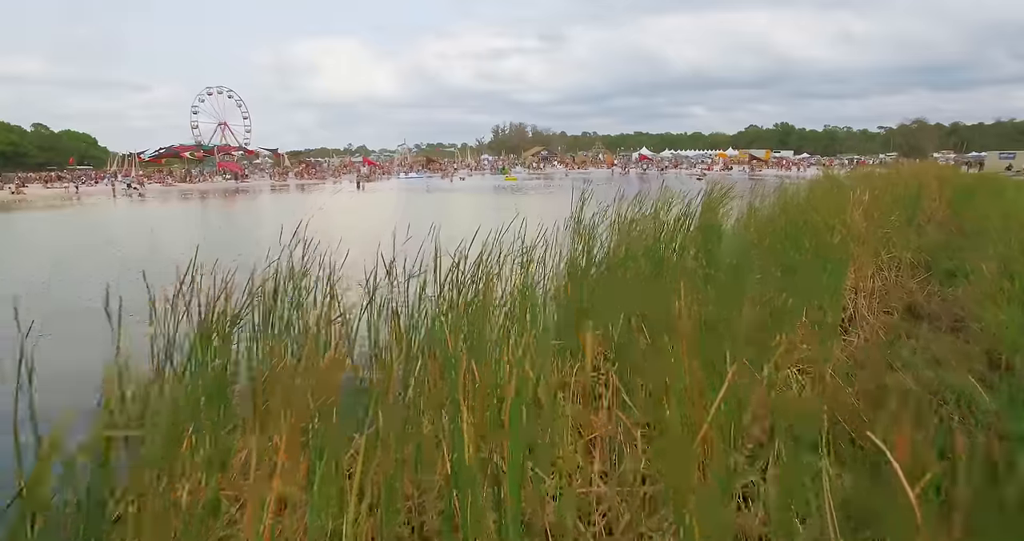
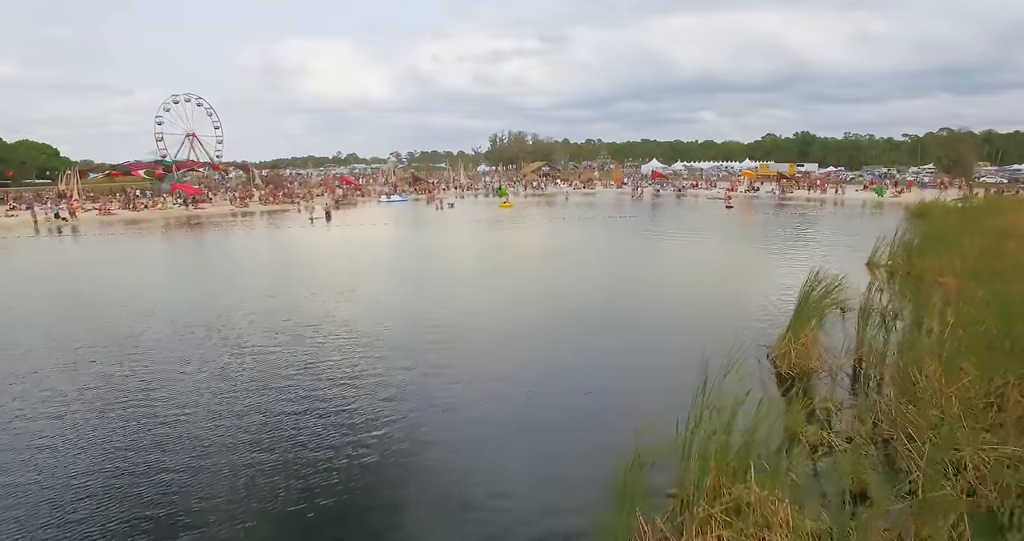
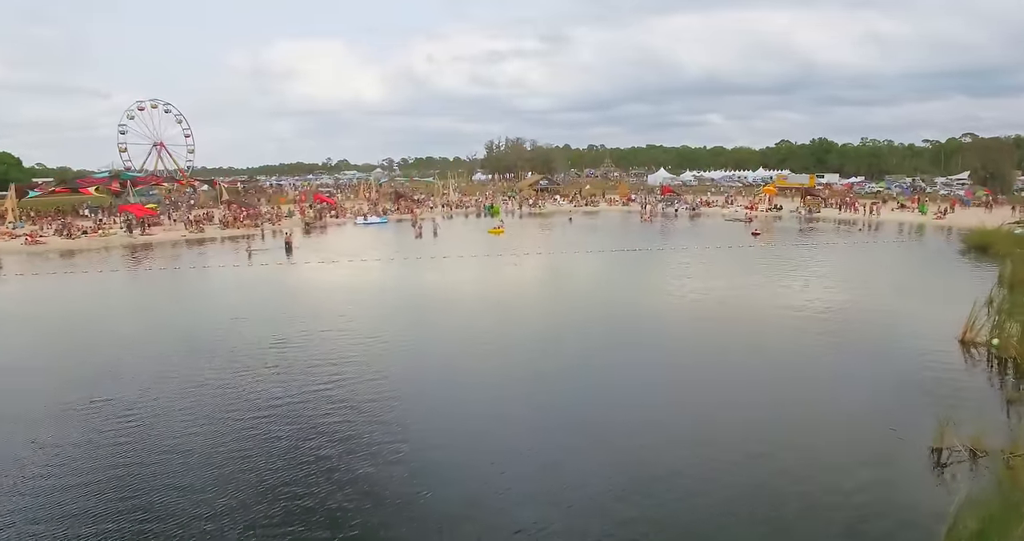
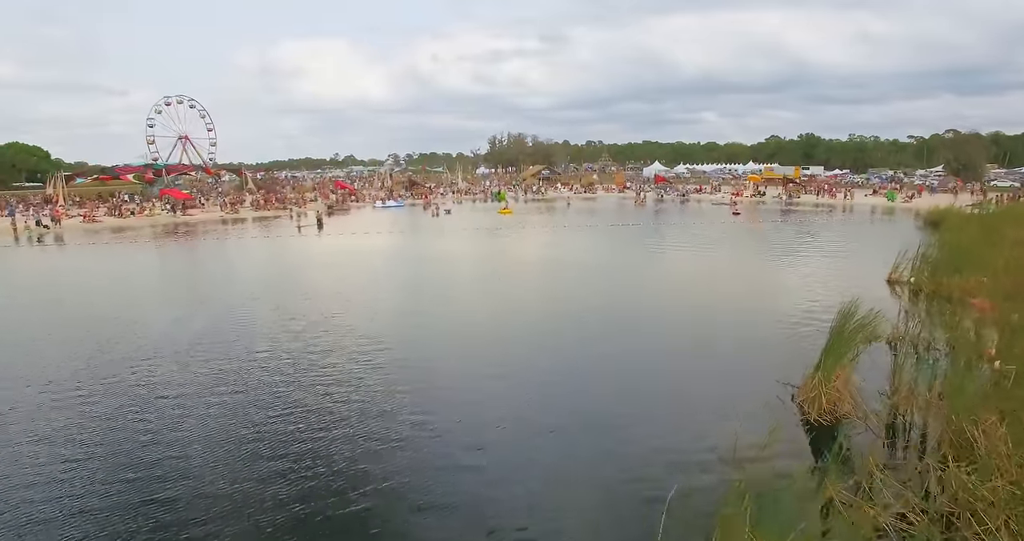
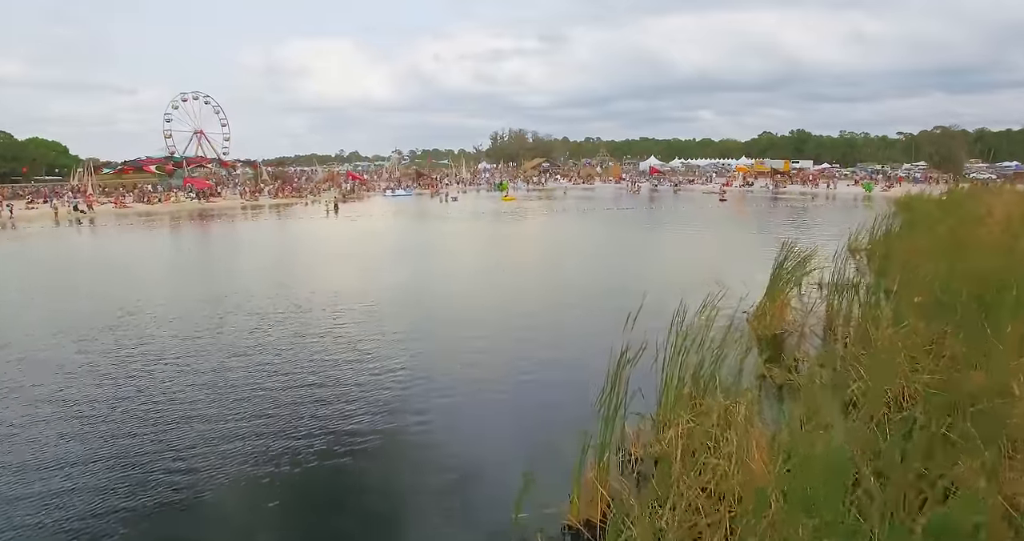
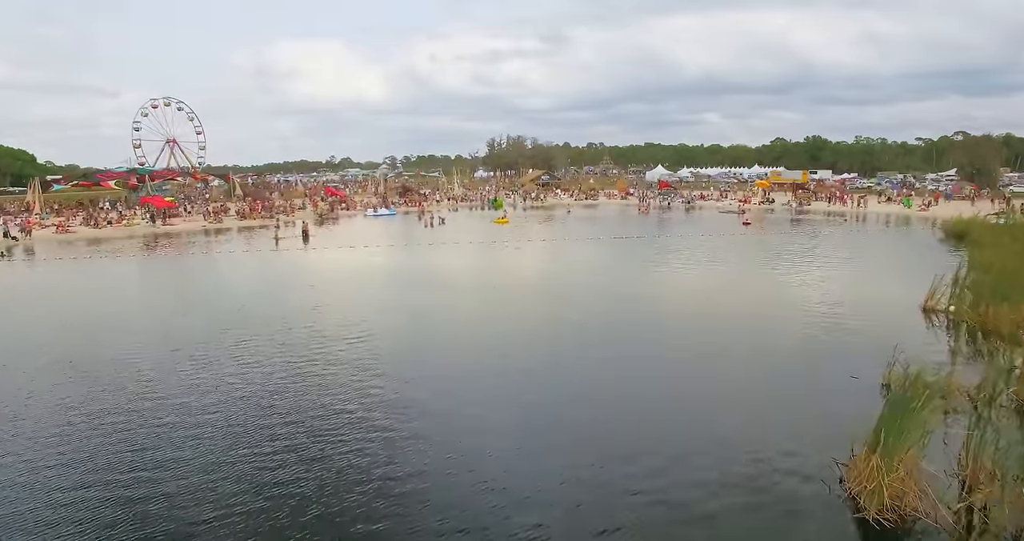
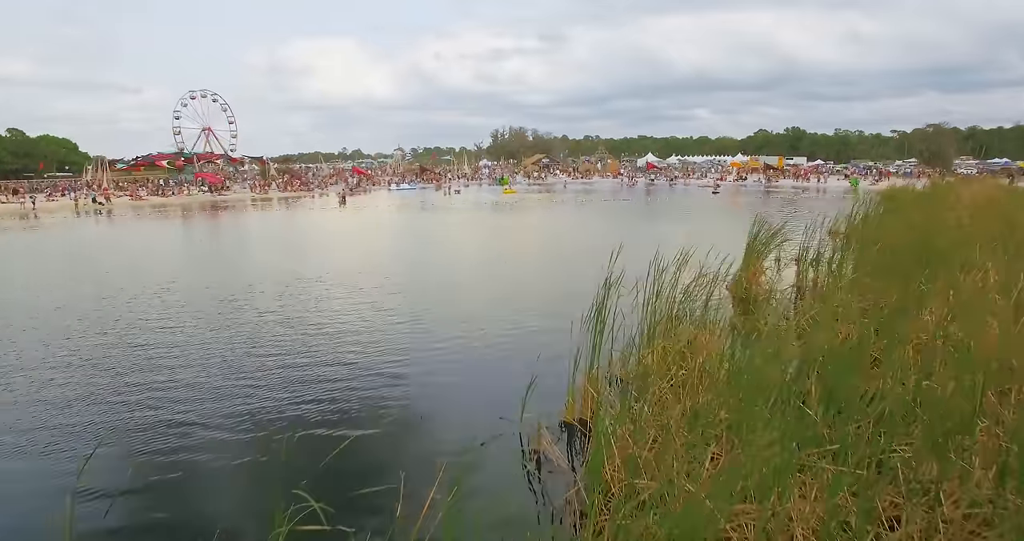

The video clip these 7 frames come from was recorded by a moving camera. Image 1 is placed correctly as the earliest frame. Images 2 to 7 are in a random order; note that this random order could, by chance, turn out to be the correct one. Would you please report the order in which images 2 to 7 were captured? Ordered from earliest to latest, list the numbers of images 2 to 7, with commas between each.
7, 5, 2, 4, 6, 3
